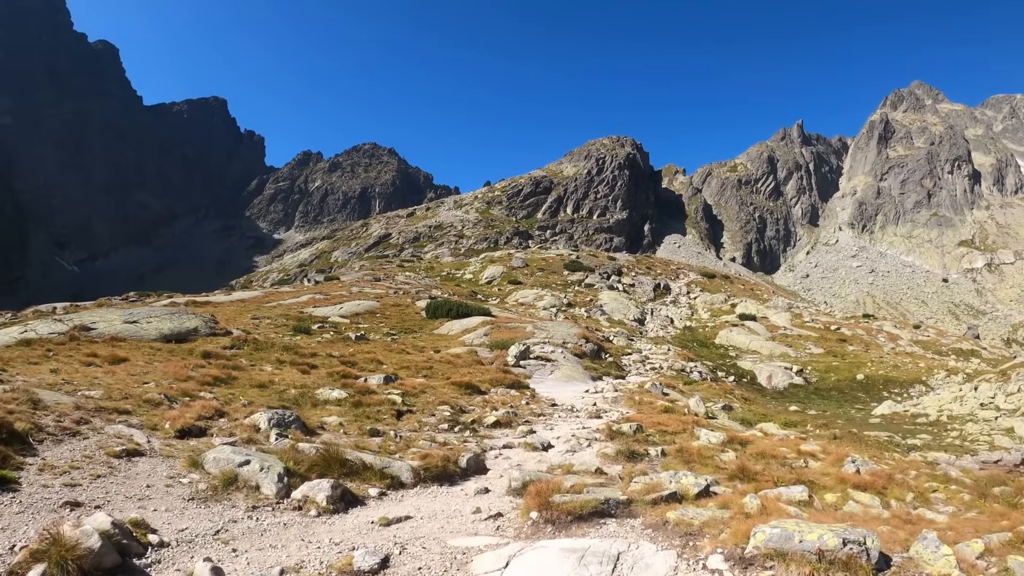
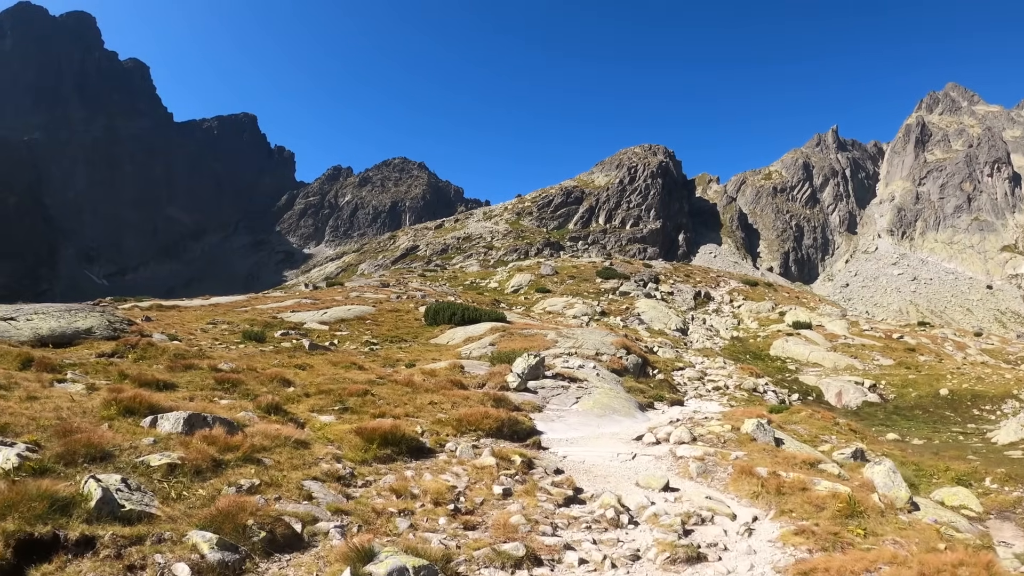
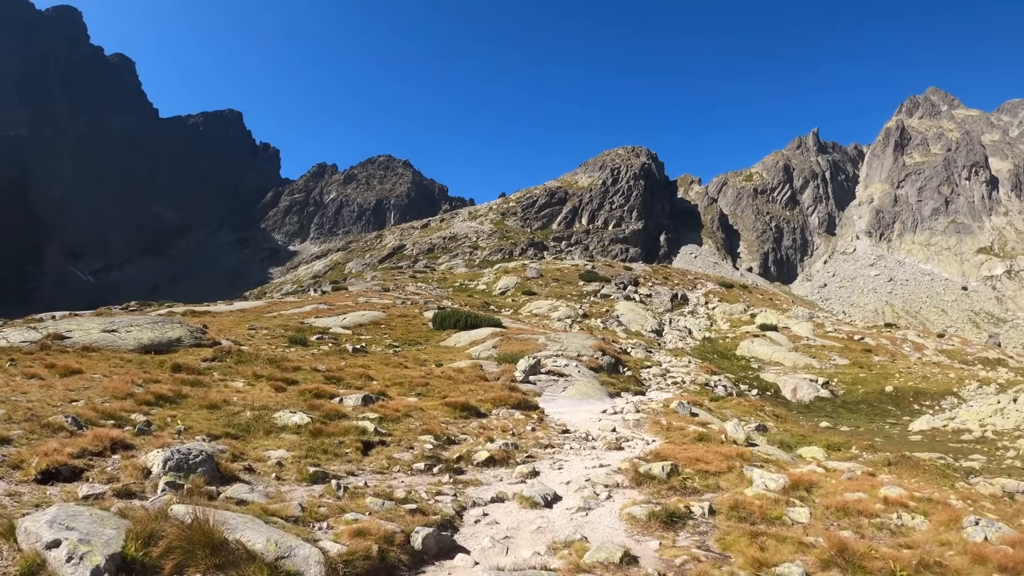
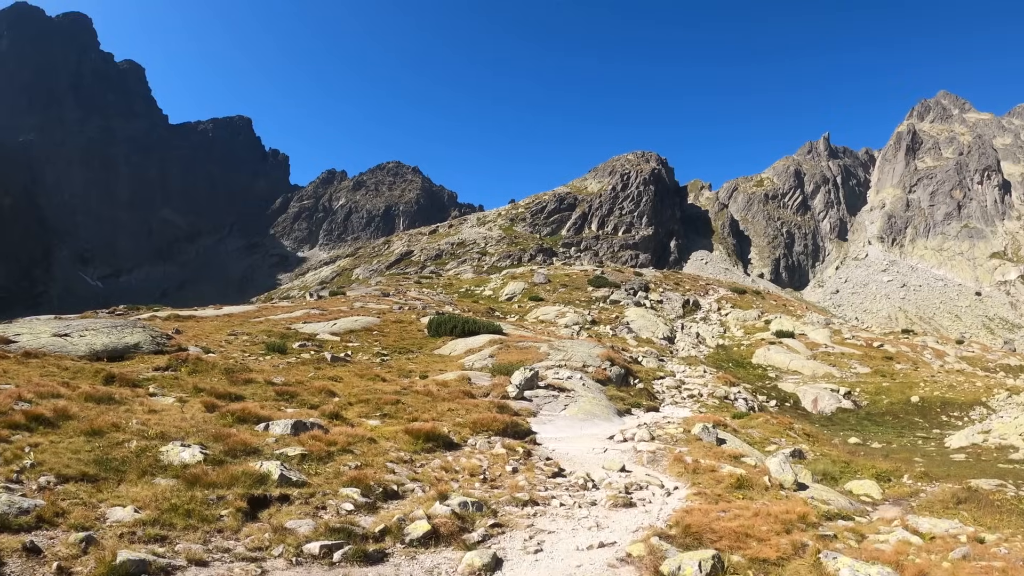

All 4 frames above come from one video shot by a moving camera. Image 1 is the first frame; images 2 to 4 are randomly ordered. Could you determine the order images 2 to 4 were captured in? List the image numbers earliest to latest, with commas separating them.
3, 4, 2
